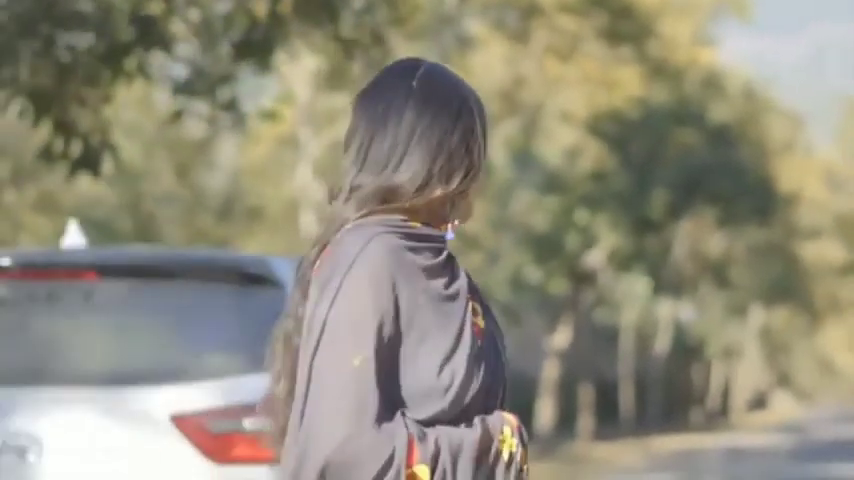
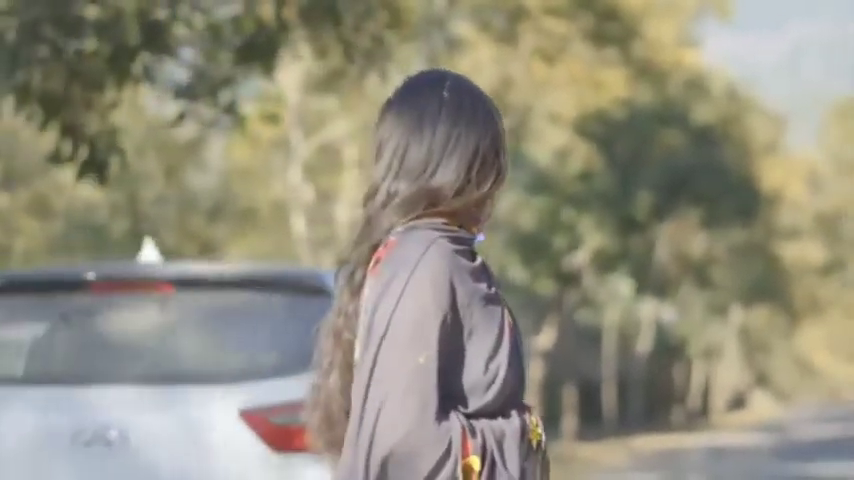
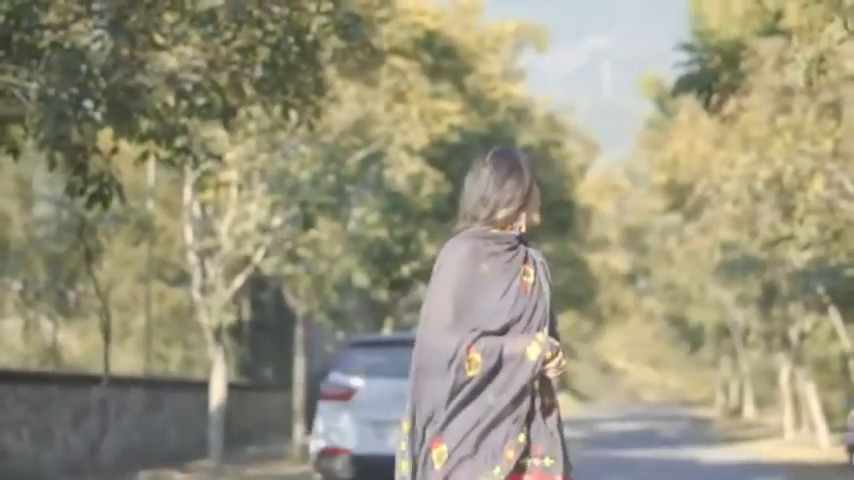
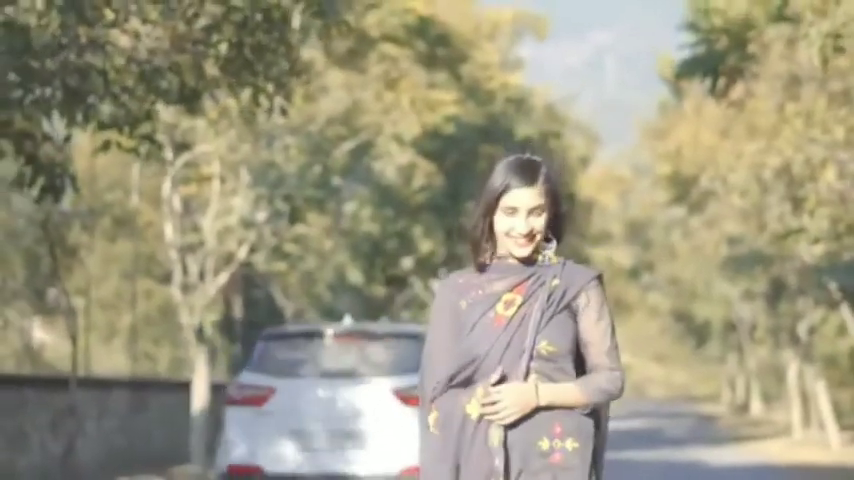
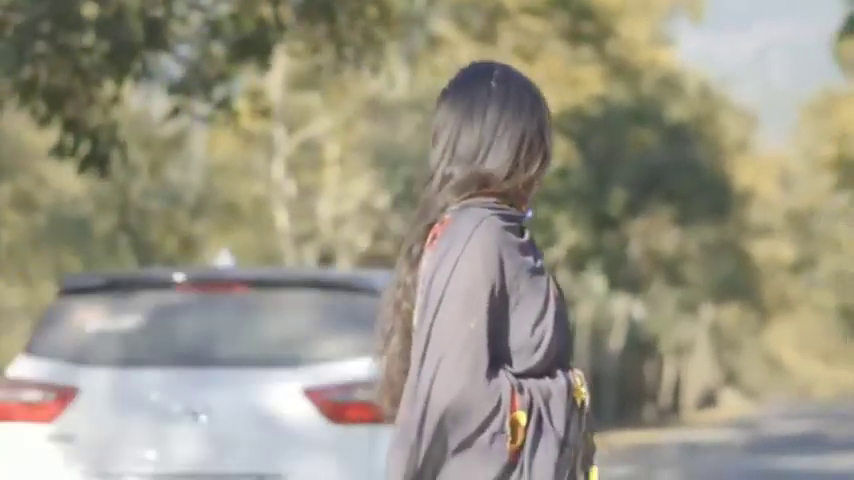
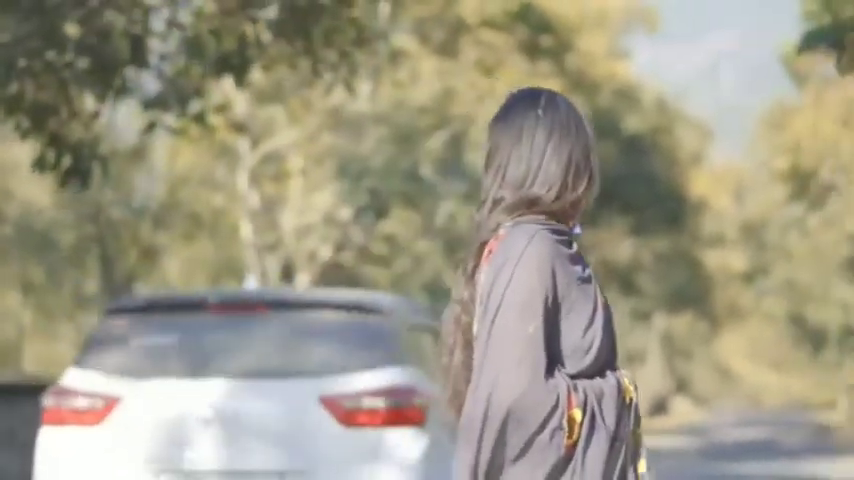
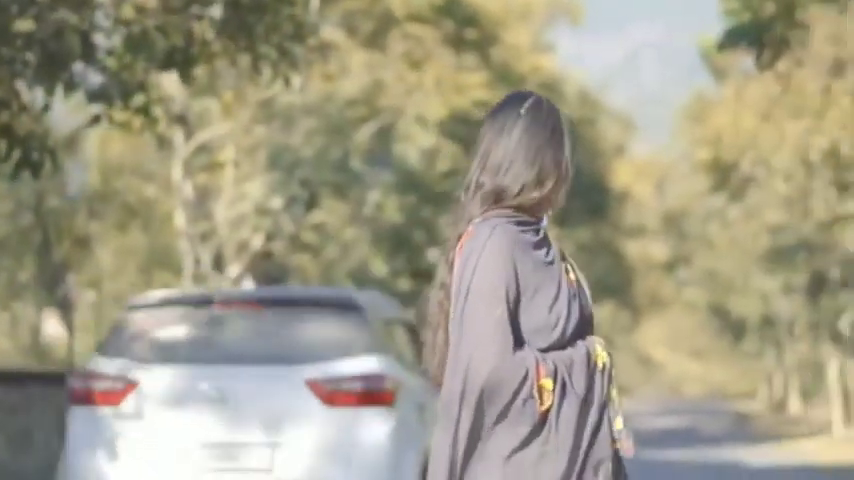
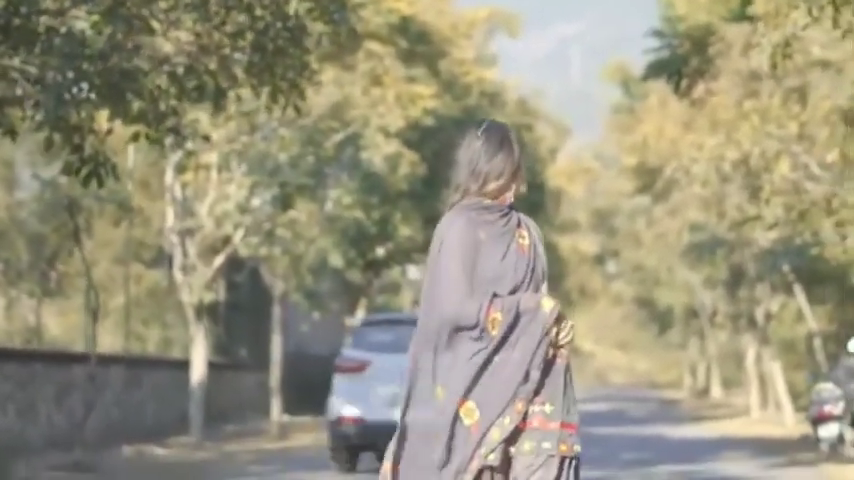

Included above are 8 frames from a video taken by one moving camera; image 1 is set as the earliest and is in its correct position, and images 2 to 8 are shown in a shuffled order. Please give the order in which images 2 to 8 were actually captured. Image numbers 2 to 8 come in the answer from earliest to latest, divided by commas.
2, 5, 6, 7, 4, 3, 8
